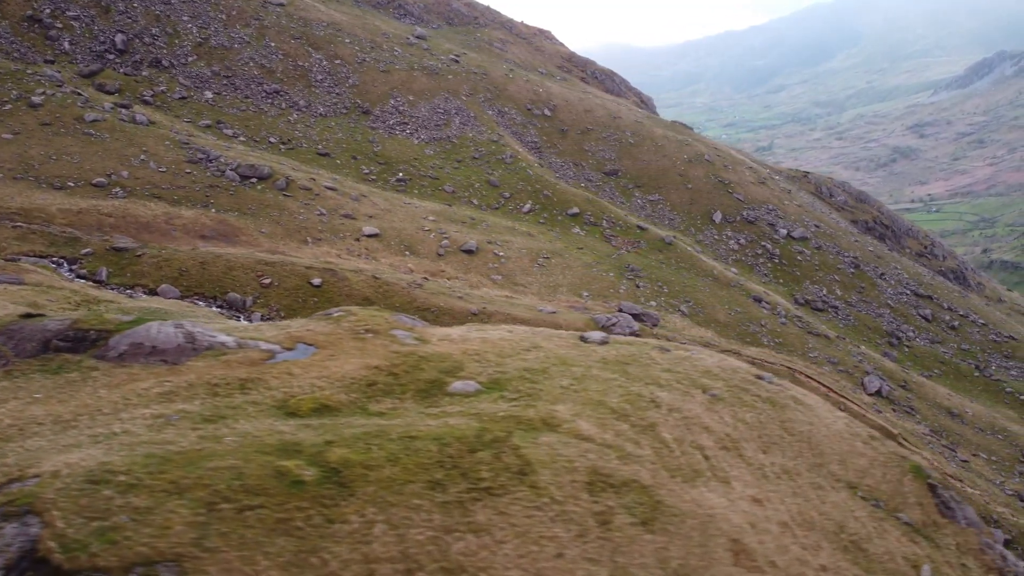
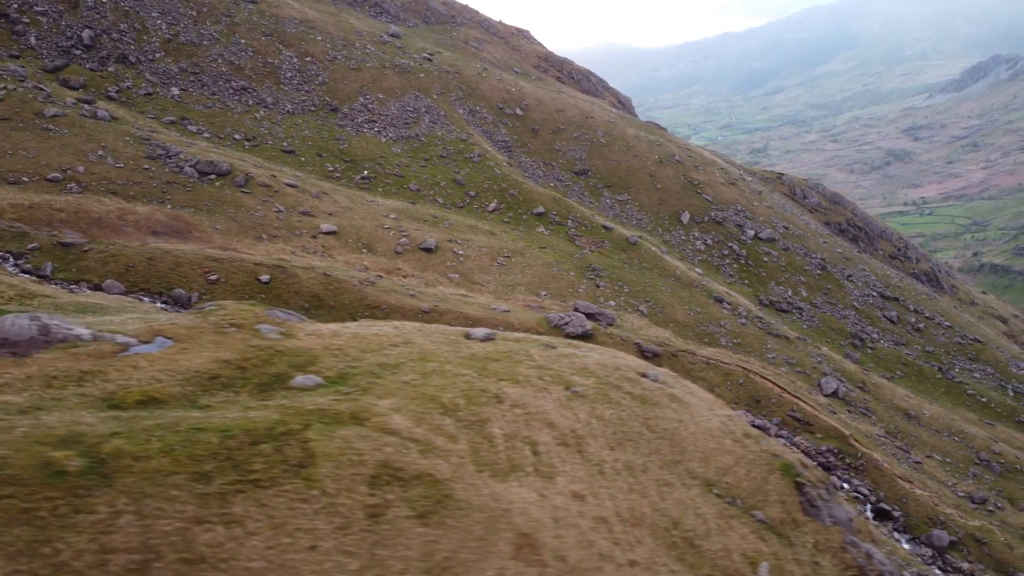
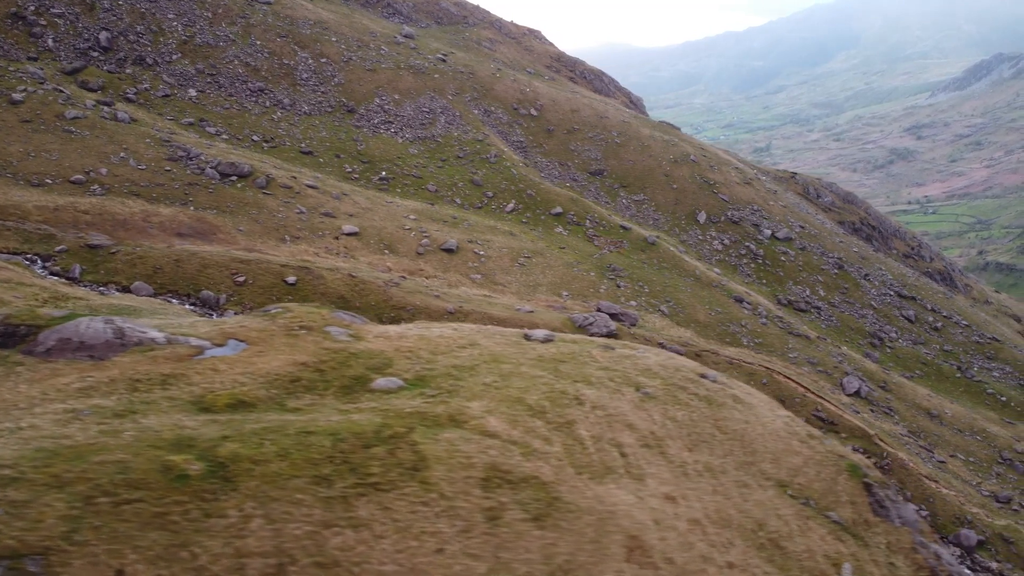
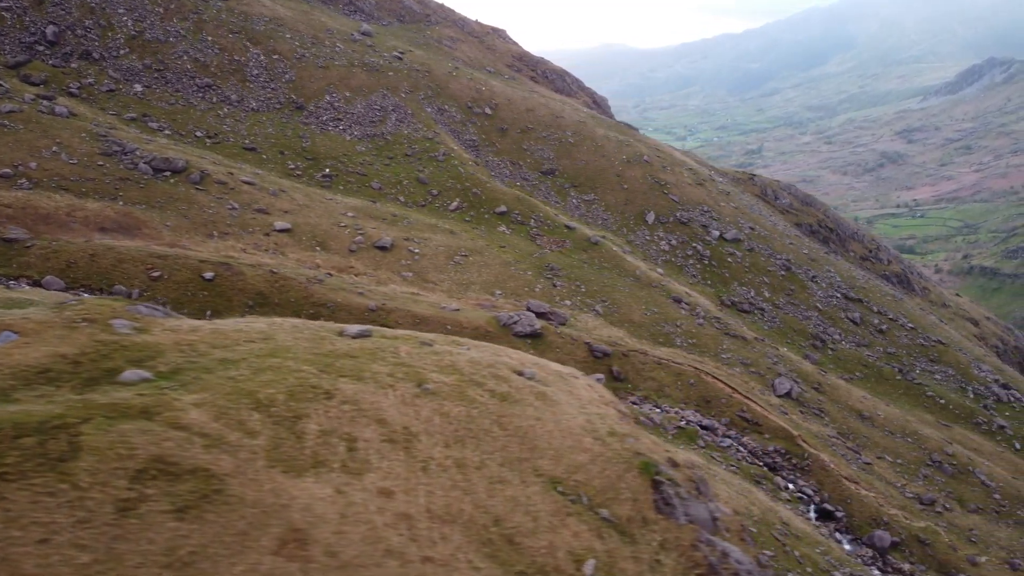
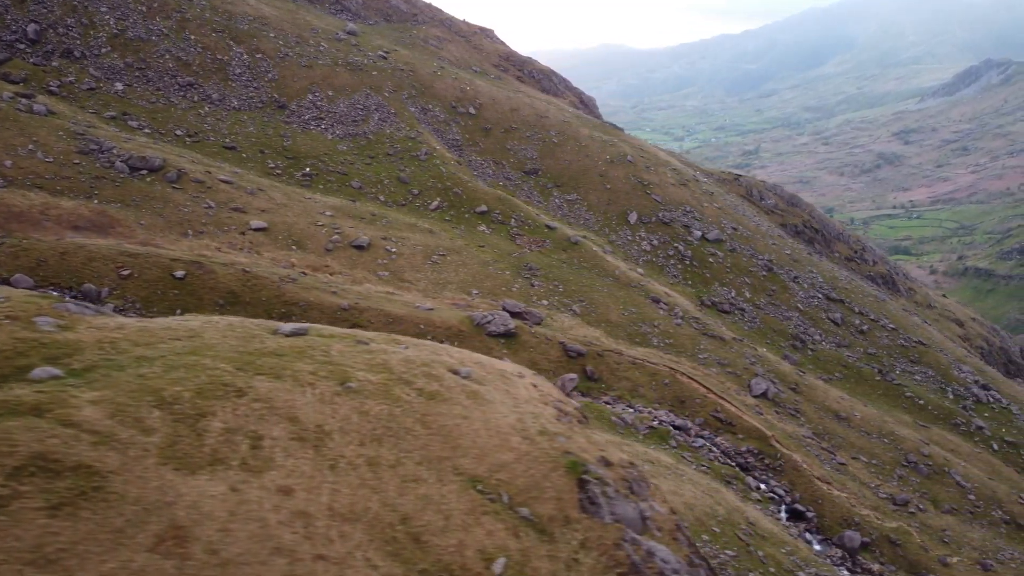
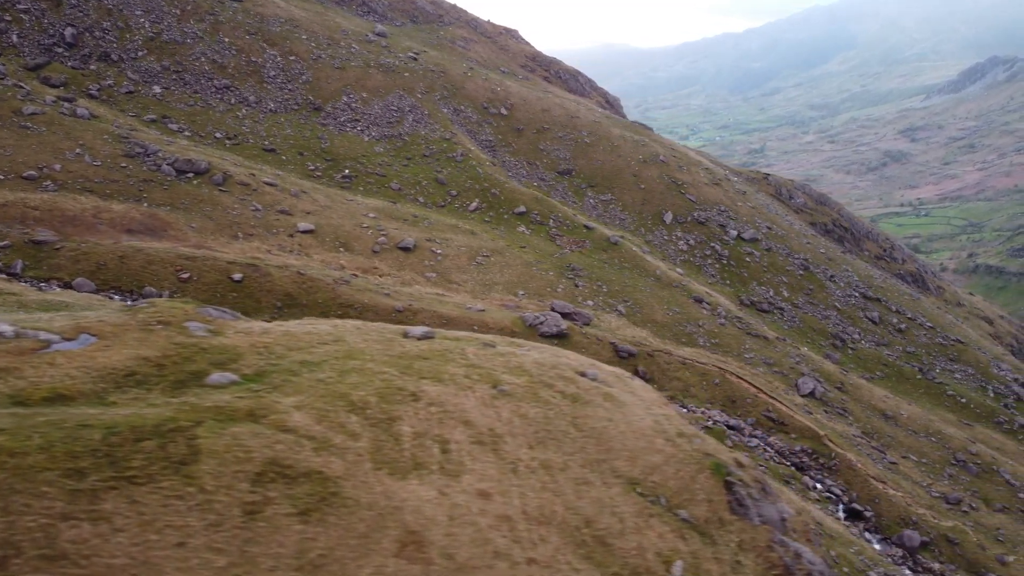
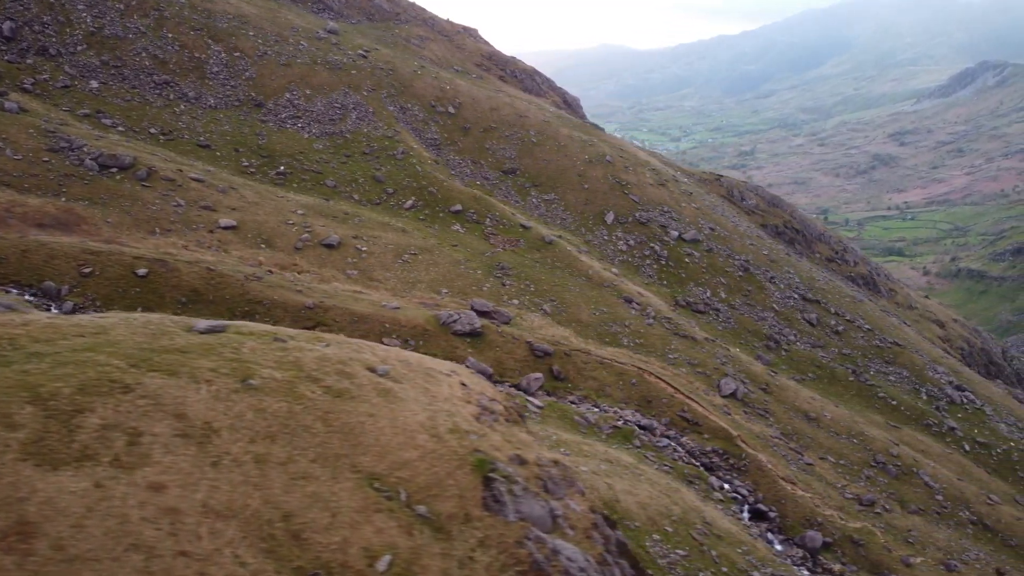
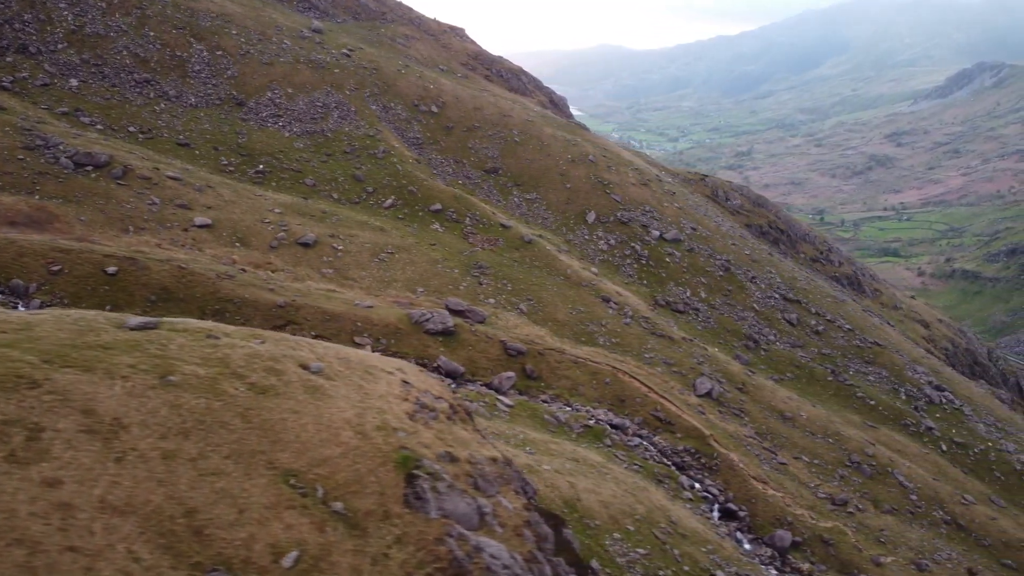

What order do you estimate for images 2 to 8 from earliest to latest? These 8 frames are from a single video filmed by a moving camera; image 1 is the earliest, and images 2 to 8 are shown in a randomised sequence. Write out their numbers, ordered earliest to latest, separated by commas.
3, 2, 6, 4, 5, 7, 8
